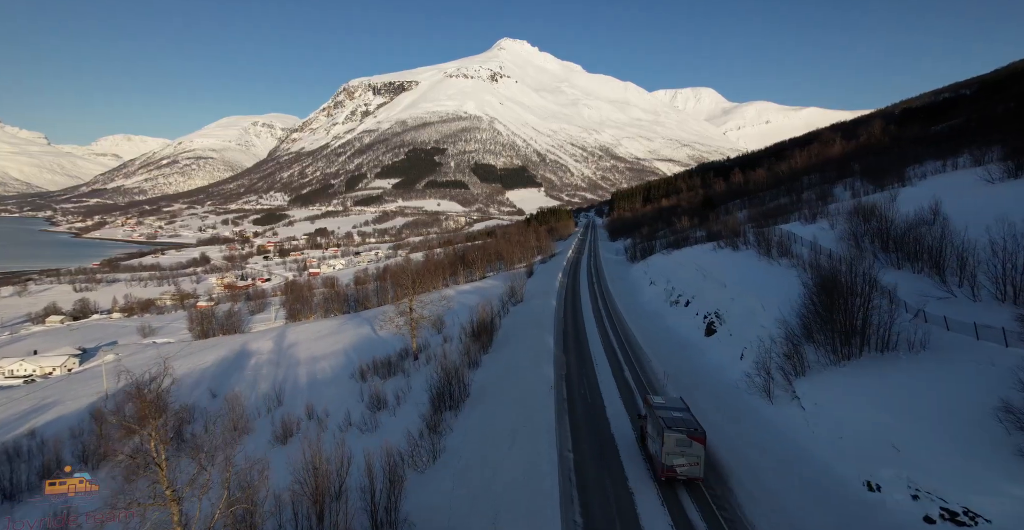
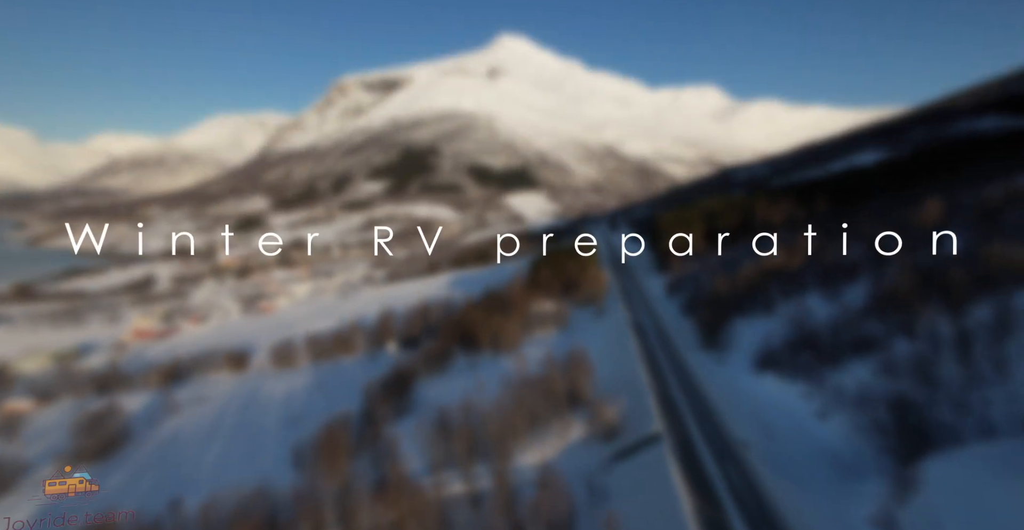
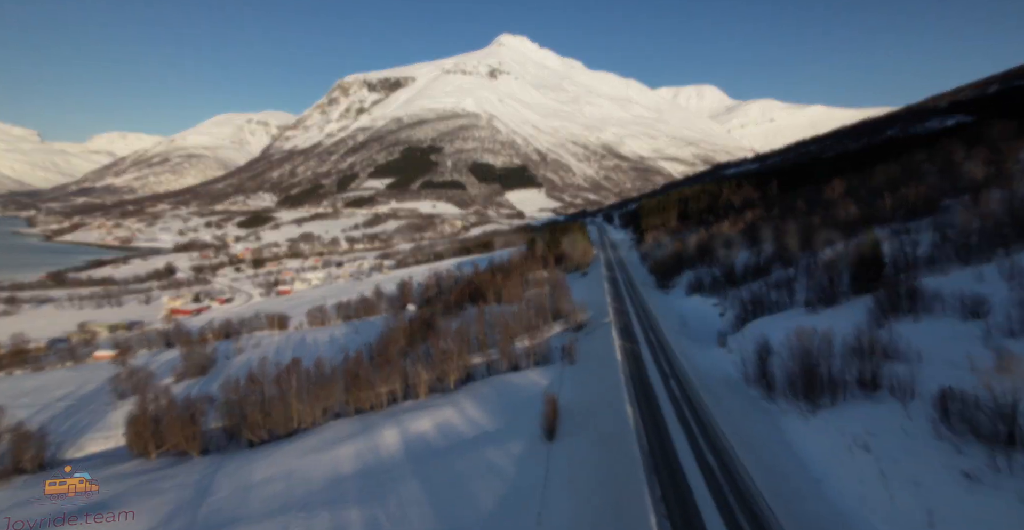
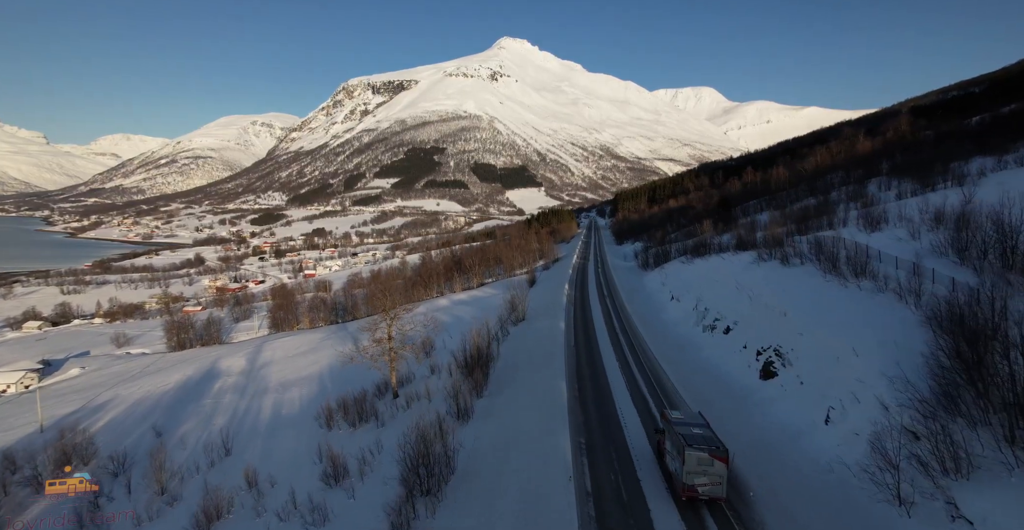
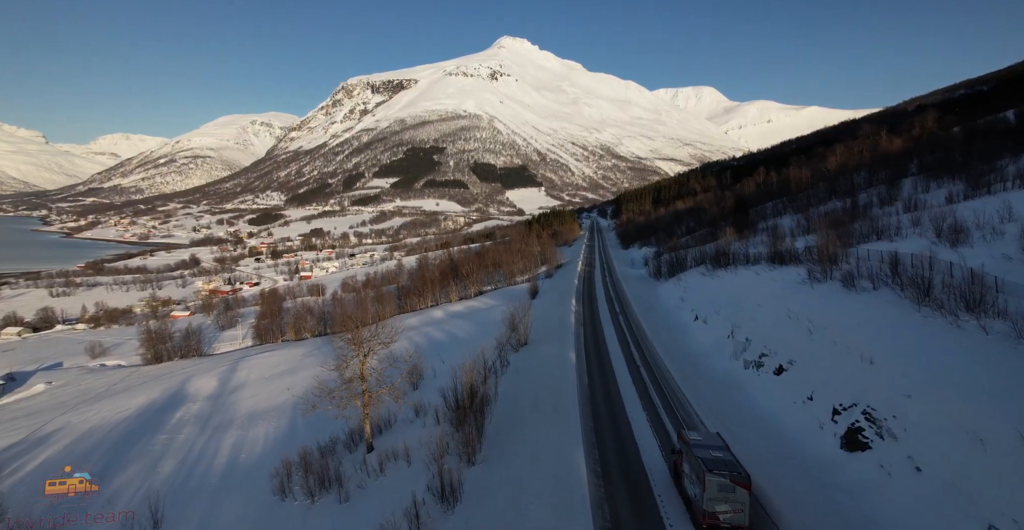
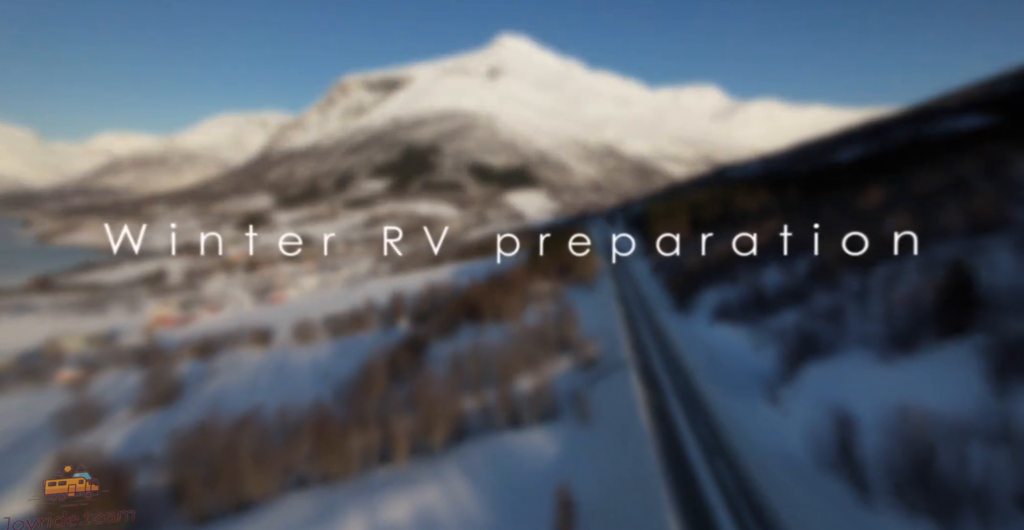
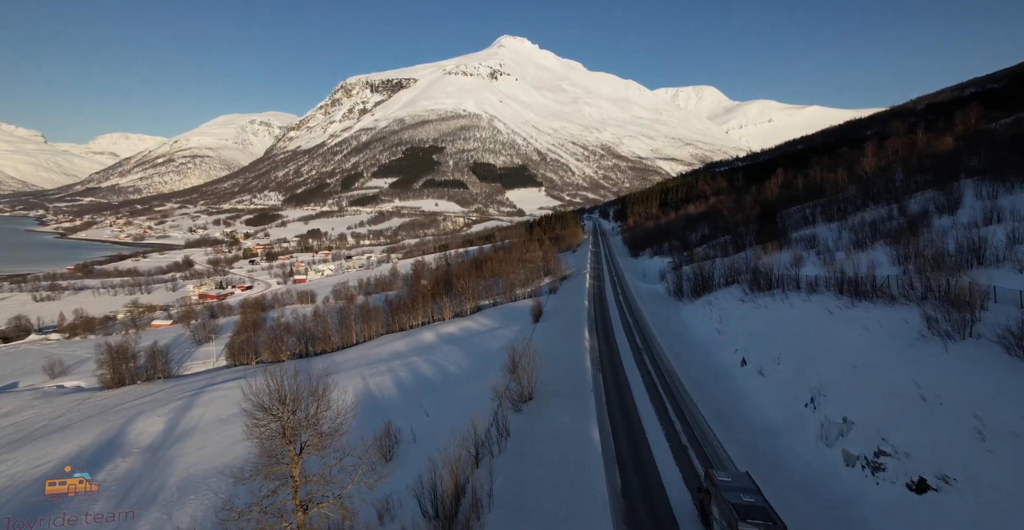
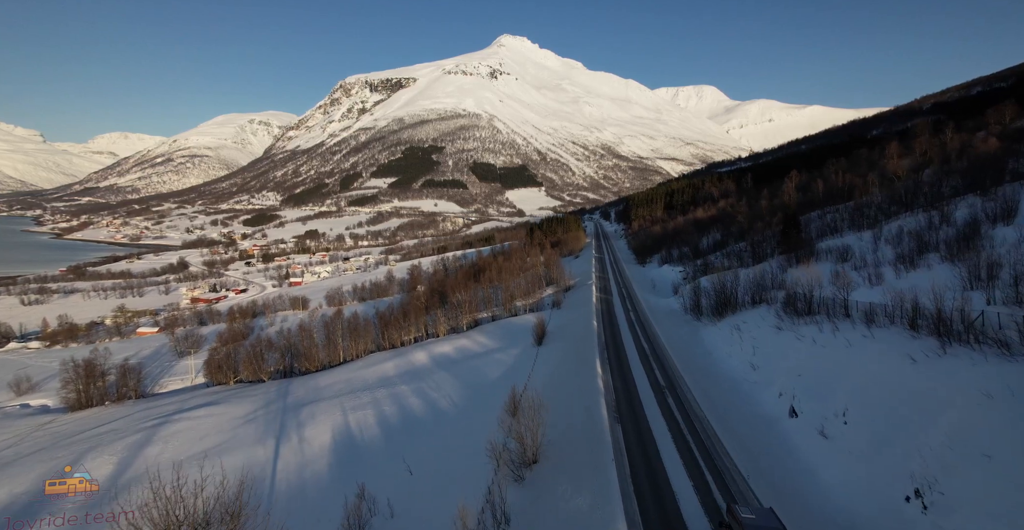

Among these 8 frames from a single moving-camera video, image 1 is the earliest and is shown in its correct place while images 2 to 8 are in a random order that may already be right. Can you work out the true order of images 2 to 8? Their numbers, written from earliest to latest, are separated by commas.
4, 5, 7, 8, 3, 6, 2
